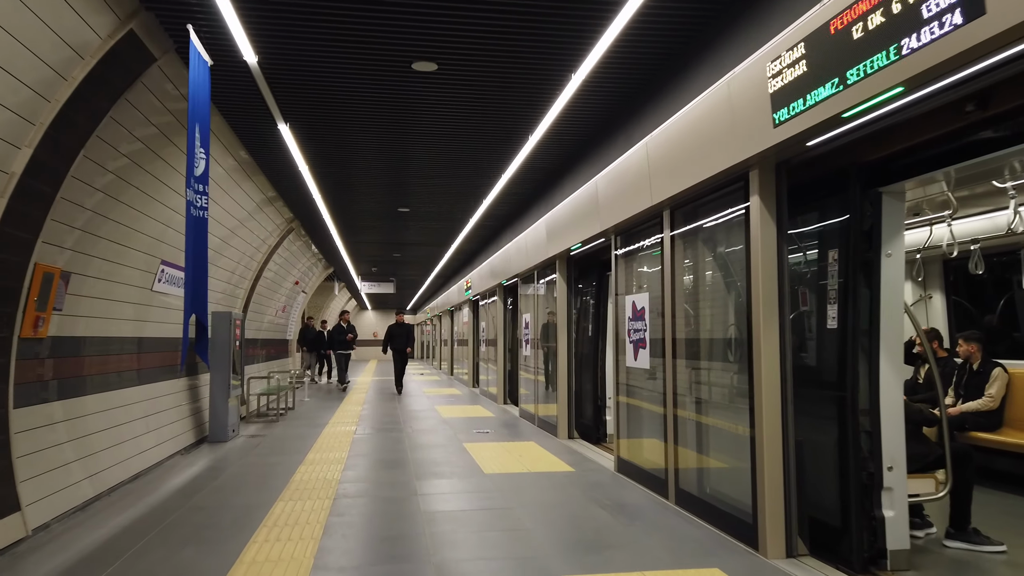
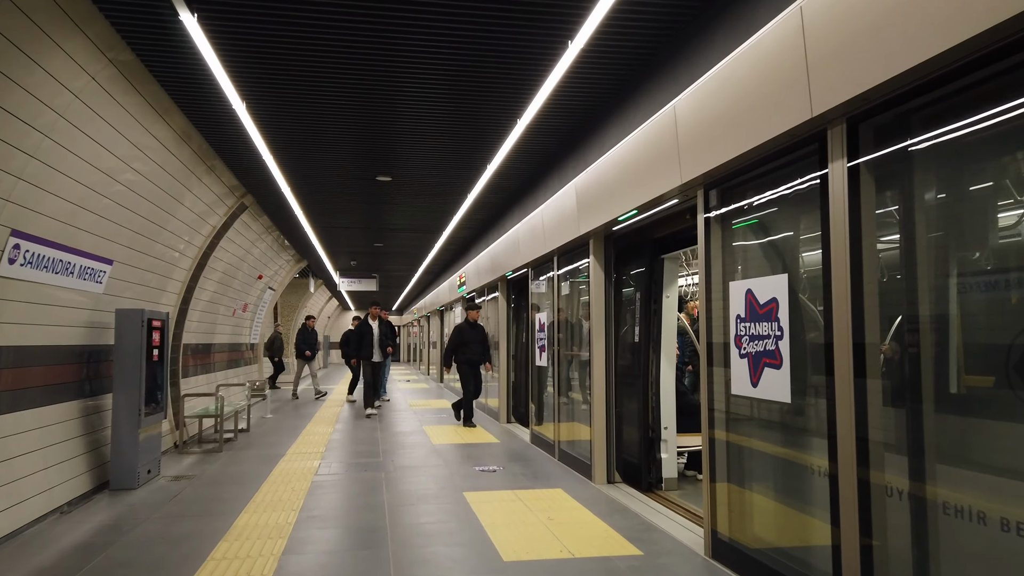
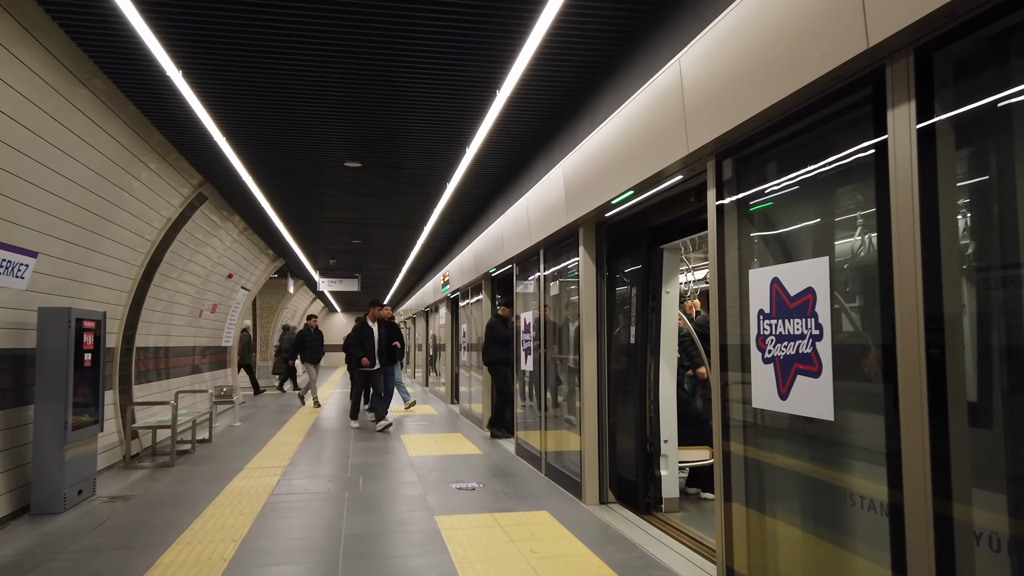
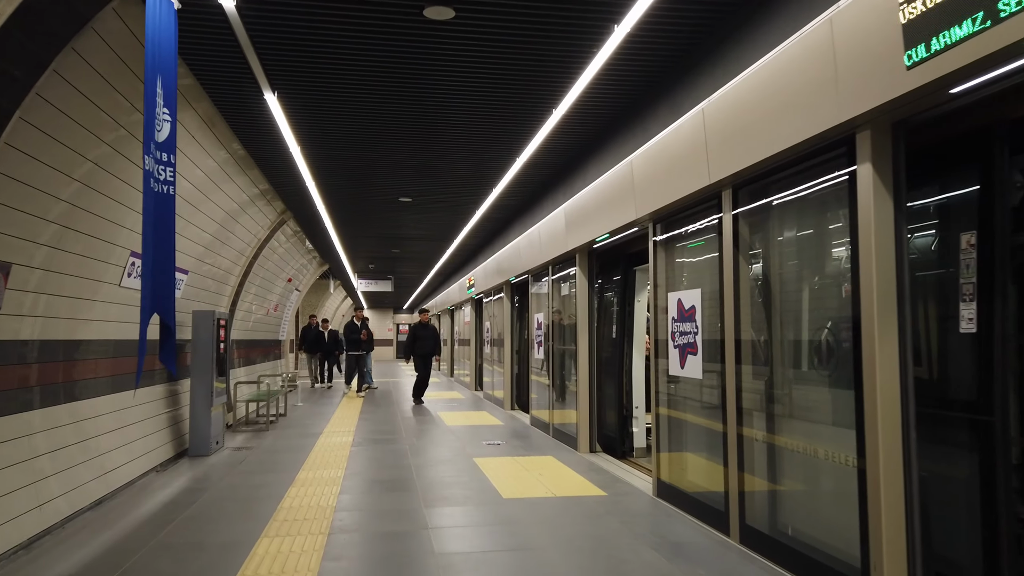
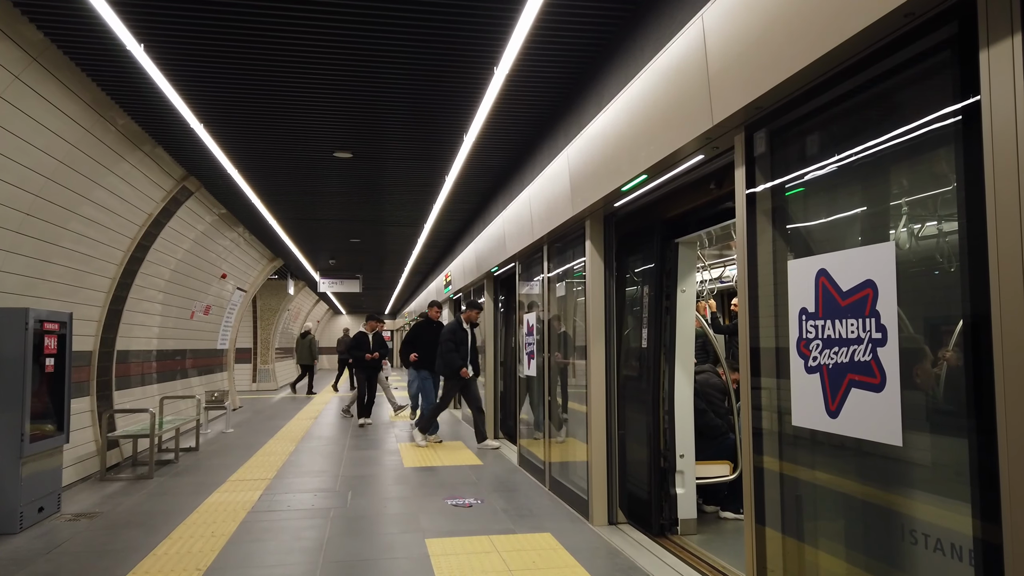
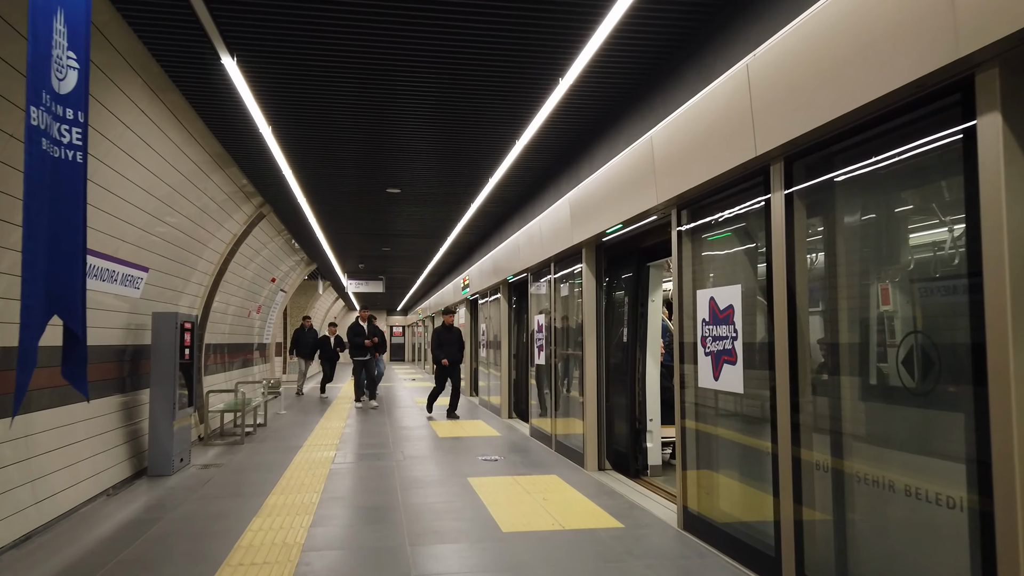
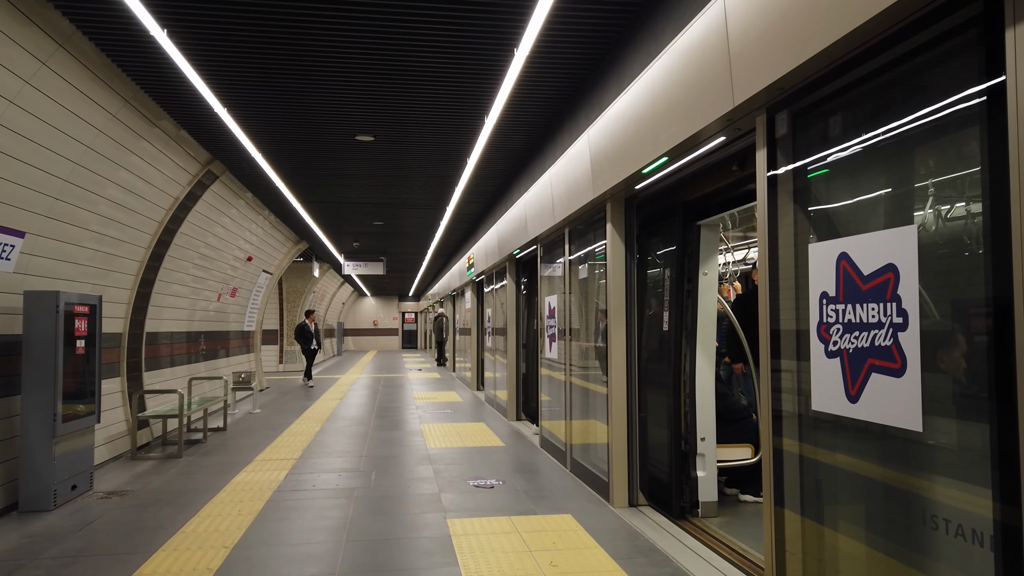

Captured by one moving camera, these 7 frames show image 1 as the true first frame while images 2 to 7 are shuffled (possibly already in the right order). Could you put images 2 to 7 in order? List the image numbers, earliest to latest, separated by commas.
4, 6, 2, 3, 5, 7
